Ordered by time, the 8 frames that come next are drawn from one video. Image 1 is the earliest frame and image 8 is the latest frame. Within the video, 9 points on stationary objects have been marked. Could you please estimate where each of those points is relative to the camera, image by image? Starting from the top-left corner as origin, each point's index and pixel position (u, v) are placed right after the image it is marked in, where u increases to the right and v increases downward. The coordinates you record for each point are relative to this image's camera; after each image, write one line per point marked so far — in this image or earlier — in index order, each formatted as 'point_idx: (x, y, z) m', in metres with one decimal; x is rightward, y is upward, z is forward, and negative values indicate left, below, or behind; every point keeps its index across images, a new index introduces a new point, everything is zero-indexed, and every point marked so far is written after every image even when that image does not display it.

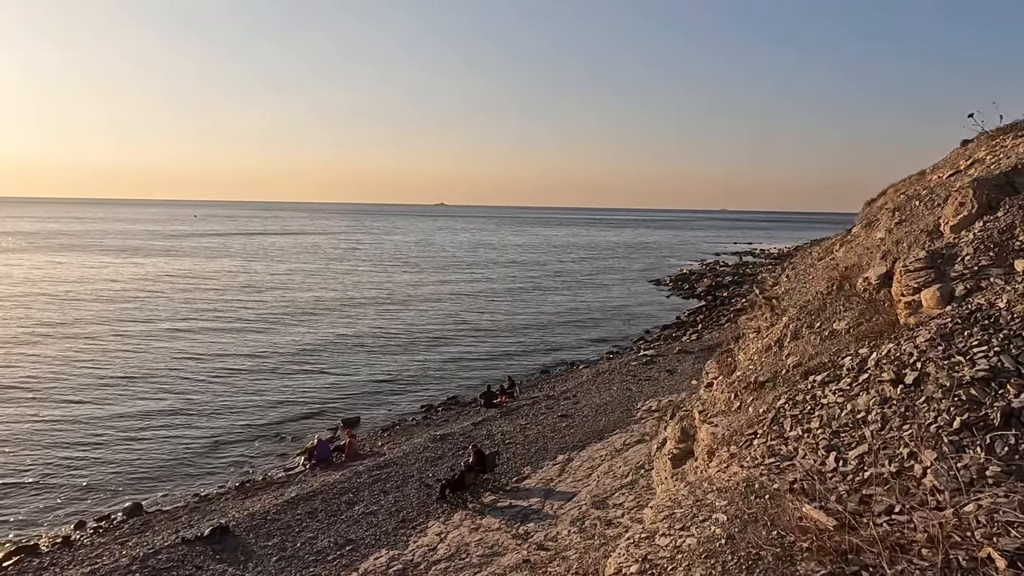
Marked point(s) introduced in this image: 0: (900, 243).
0: (+4.4, +0.5, +7.5) m
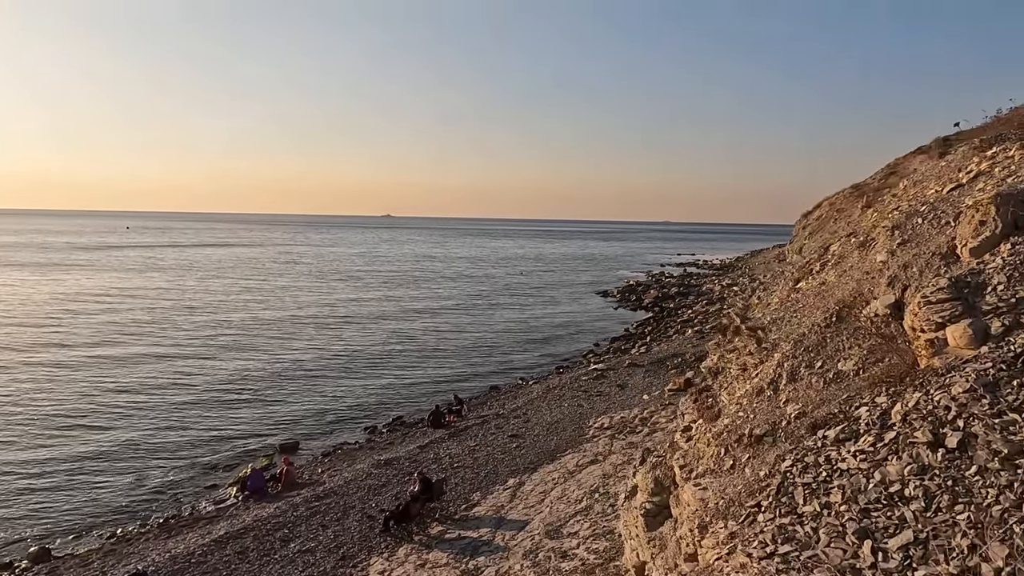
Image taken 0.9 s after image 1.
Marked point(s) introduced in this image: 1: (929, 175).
0: (+3.9, +0.2, +6.5) m
1: (+6.2, +1.7, +9.8) m
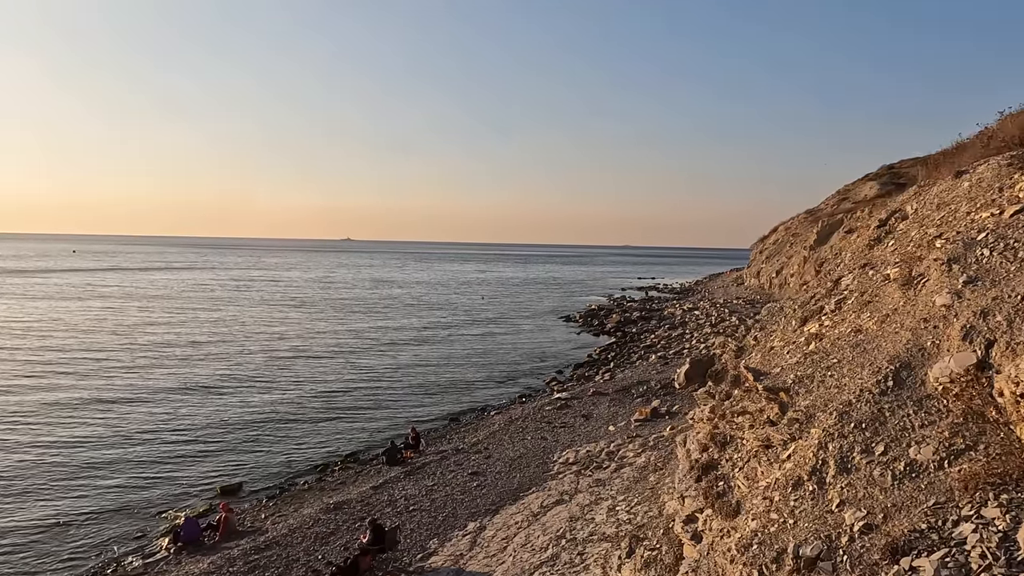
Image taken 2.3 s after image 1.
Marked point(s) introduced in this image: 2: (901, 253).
0: (+3.5, -0.2, +4.9) m
1: (+5.6, +1.2, +8.4) m
2: (+4.6, +0.4, +7.8) m
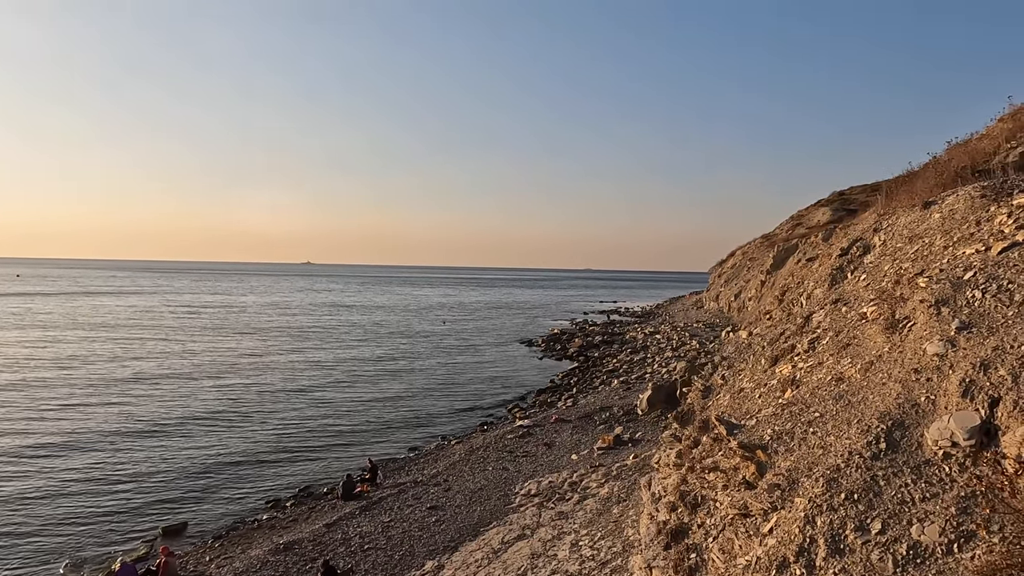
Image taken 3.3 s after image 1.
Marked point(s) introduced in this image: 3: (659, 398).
0: (+3.1, -0.5, +4.3) m
1: (+5.0, +0.7, +8.0) m
2: (+4.0, 0.0, +7.3) m
3: (+3.8, -2.8, +17.2) m
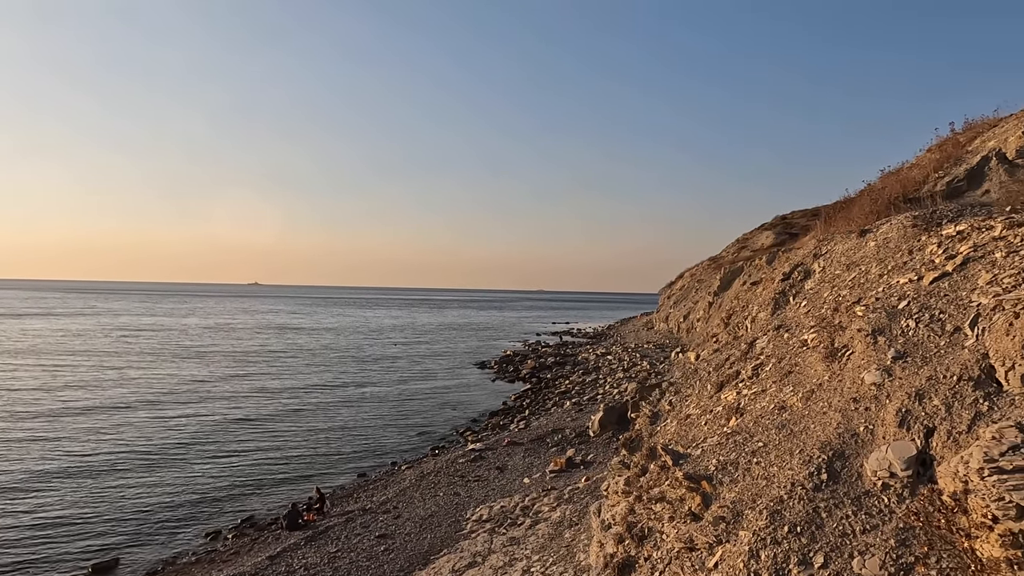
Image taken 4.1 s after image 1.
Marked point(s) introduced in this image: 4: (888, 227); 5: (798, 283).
0: (+2.8, -0.7, +4.4) m
1: (+4.4, +0.4, +8.2) m
2: (+3.4, -0.3, +7.5) m
3: (+2.6, -3.4, +17.2) m
4: (+5.0, +0.8, +8.9) m
5: (+4.5, +0.1, +10.4) m
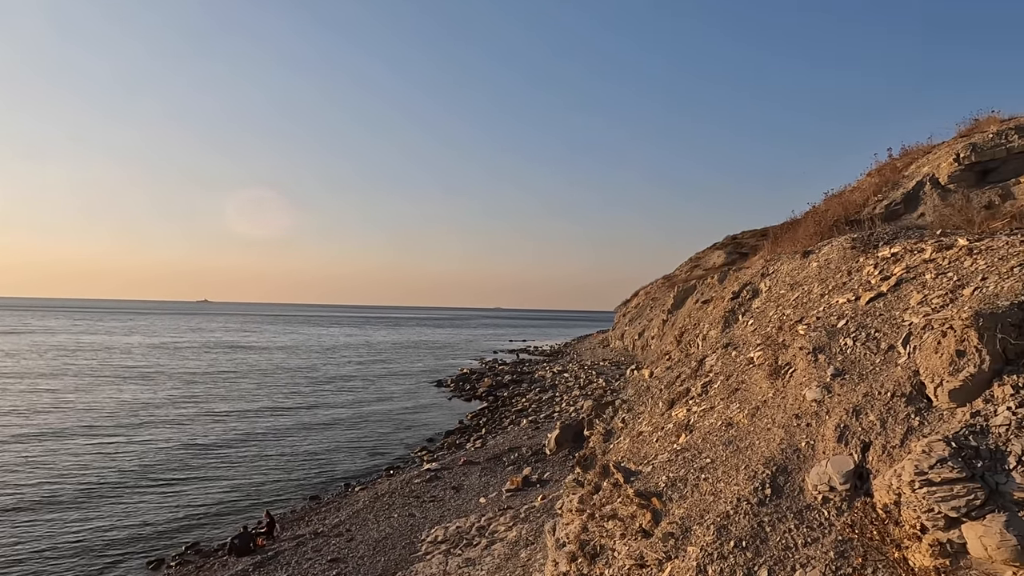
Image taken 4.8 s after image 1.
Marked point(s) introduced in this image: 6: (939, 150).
0: (+2.4, -0.9, +4.6) m
1: (+3.8, +0.1, +8.5) m
2: (+2.9, -0.5, +7.7) m
3: (+1.4, -3.9, +17.2) m
4: (+4.4, +0.5, +9.3) m
5: (+3.8, -0.2, +10.7) m
6: (+8.2, +2.7, +12.8) m
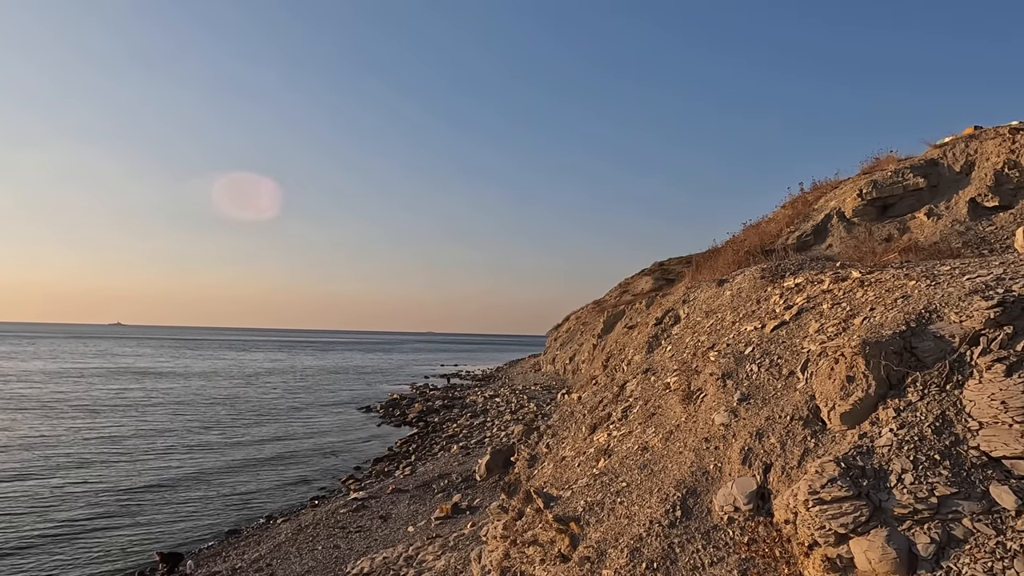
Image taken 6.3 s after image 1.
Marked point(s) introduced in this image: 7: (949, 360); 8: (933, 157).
0: (+1.9, -1.1, +4.8) m
1: (+2.8, -0.2, +9.0) m
2: (+2.0, -0.9, +8.0) m
3: (-0.5, -4.5, +17.2) m
4: (+3.4, +0.1, +9.8) m
5: (+2.6, -0.7, +11.1) m
6: (+6.8, +2.1, +13.7) m
7: (+3.0, -0.5, +4.5) m
8: (+7.3, +2.2, +11.5) m
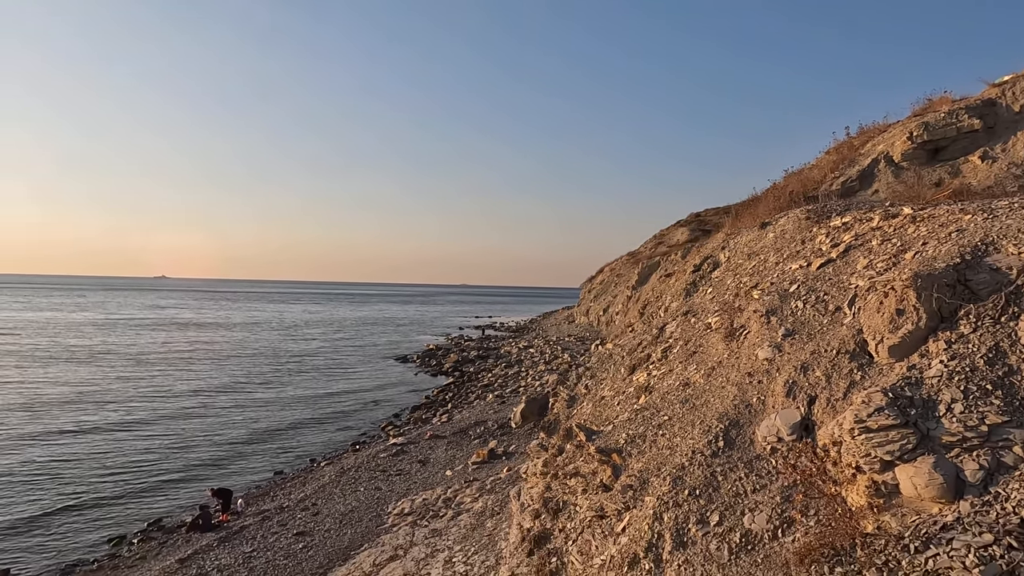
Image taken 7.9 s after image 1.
0: (+2.2, -0.6, +4.8) m
1: (+3.4, +0.6, +8.8) m
2: (+2.5, -0.1, +8.0) m
3: (+0.5, -3.2, +17.5) m
4: (+3.9, +1.0, +9.6) m
5: (+3.2, +0.3, +11.0) m
6: (+7.6, +3.2, +13.2) m
7: (+3.3, 0.0, +4.4) m
8: (+7.9, +3.2, +11.0) m
